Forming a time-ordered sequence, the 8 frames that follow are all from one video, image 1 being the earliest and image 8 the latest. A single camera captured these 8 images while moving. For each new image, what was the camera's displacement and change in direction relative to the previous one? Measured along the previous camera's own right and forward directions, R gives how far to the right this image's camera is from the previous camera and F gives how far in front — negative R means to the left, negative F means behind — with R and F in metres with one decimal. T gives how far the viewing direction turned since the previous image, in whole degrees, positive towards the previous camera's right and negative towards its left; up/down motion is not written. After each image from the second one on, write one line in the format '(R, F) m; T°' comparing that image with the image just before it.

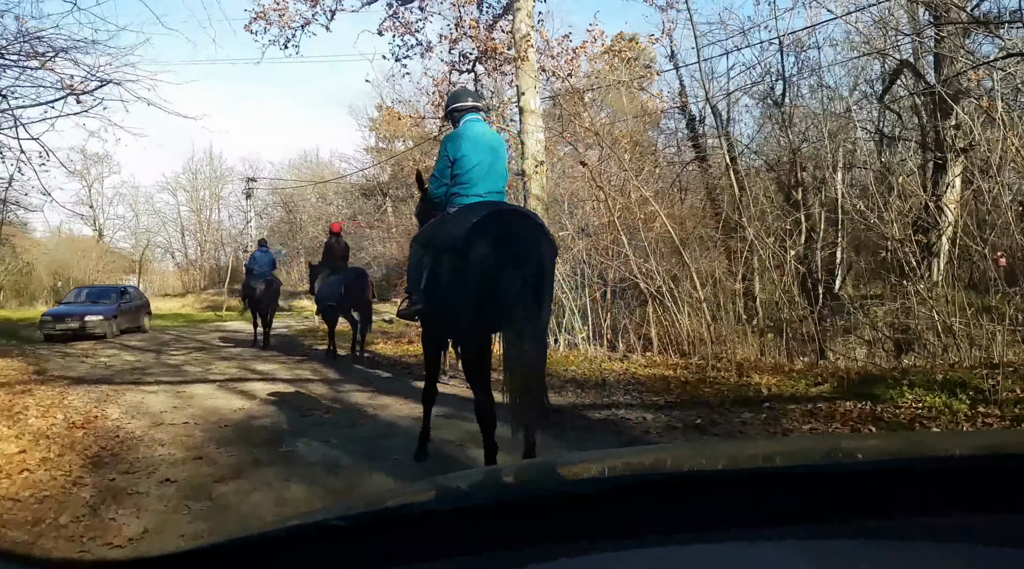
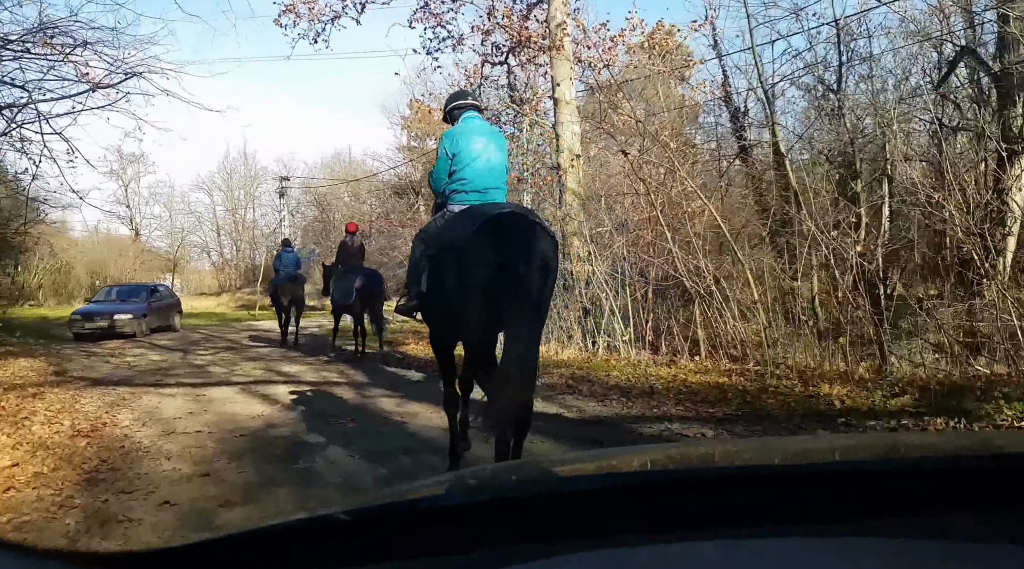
(-0.1, +0.6) m; -3°
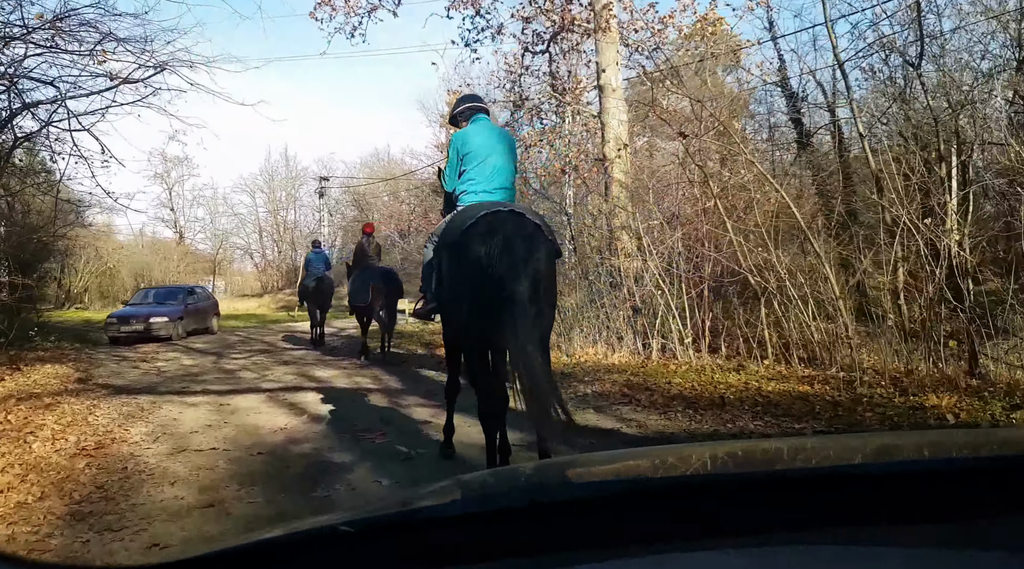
(-0.1, +0.7) m; -3°
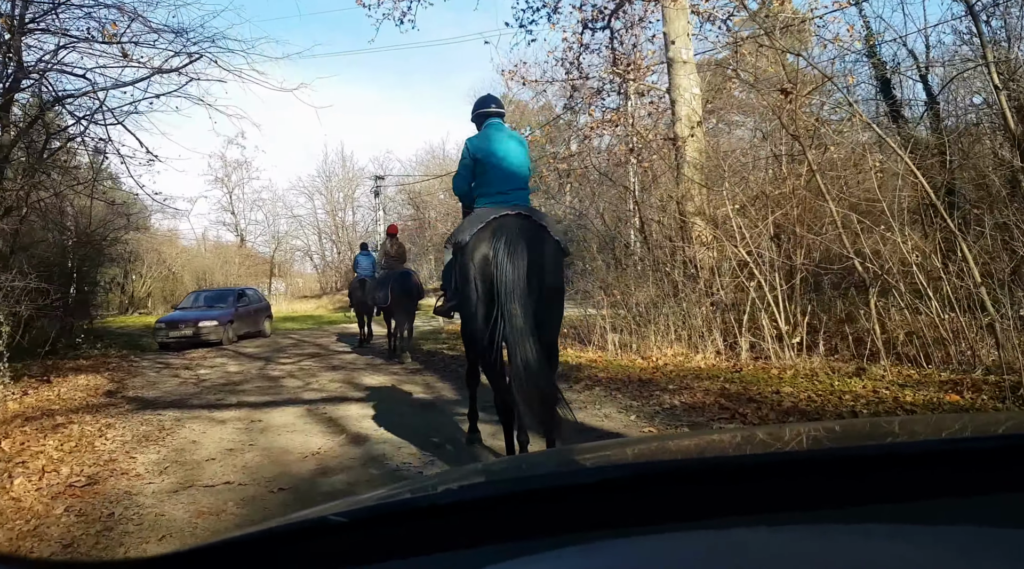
(-0.1, +1.1) m; -5°
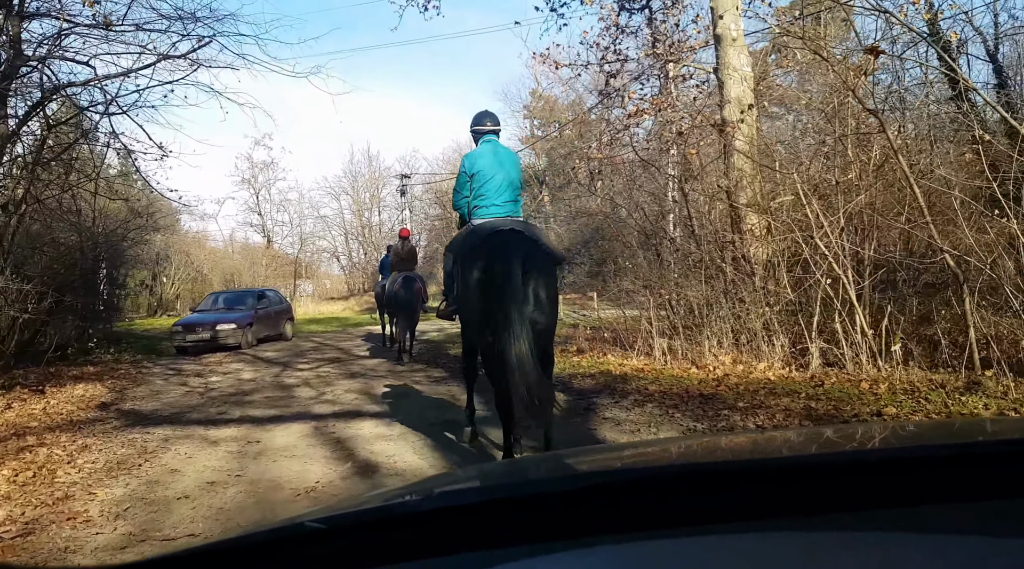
(-0.1, +1.0) m; -2°
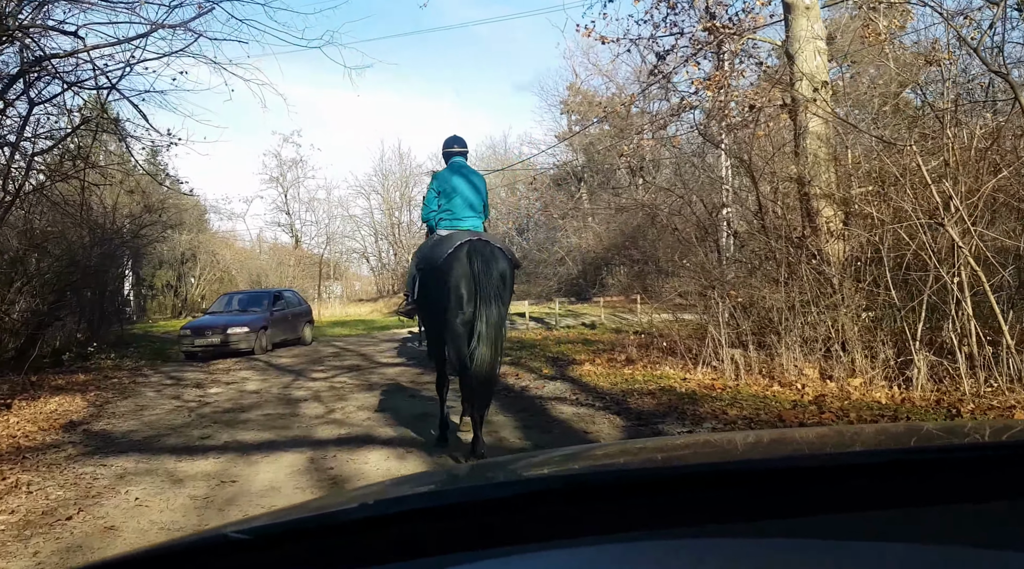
(-0.1, +1.3) m; -2°
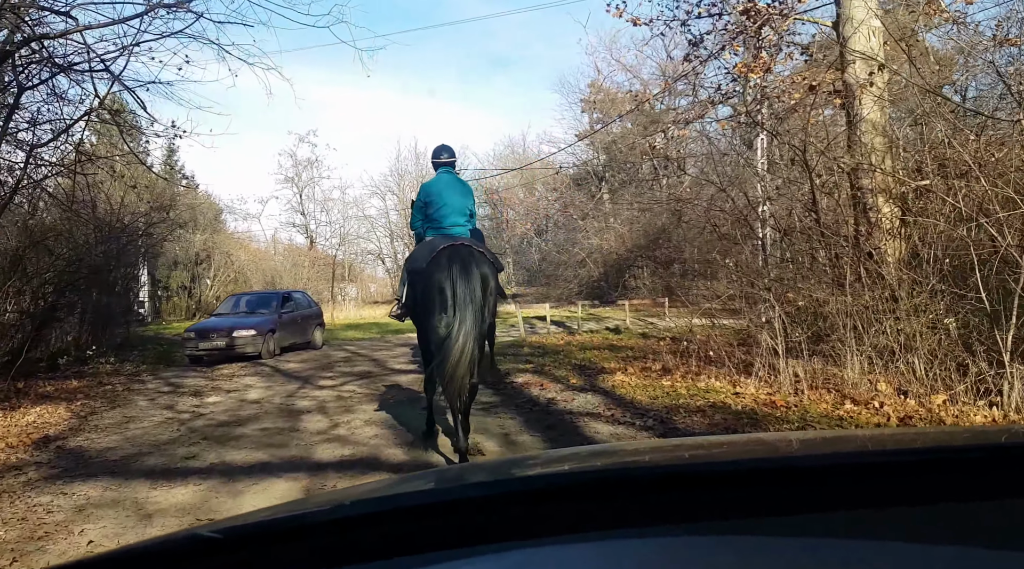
(-0.1, +0.8) m; -1°
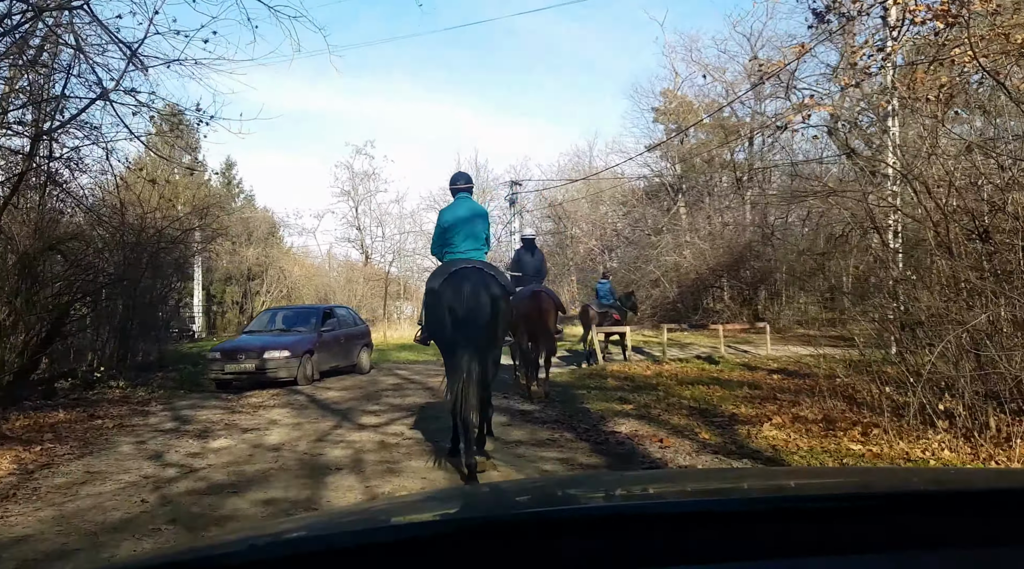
(-0.4, +2.1) m; -4°
